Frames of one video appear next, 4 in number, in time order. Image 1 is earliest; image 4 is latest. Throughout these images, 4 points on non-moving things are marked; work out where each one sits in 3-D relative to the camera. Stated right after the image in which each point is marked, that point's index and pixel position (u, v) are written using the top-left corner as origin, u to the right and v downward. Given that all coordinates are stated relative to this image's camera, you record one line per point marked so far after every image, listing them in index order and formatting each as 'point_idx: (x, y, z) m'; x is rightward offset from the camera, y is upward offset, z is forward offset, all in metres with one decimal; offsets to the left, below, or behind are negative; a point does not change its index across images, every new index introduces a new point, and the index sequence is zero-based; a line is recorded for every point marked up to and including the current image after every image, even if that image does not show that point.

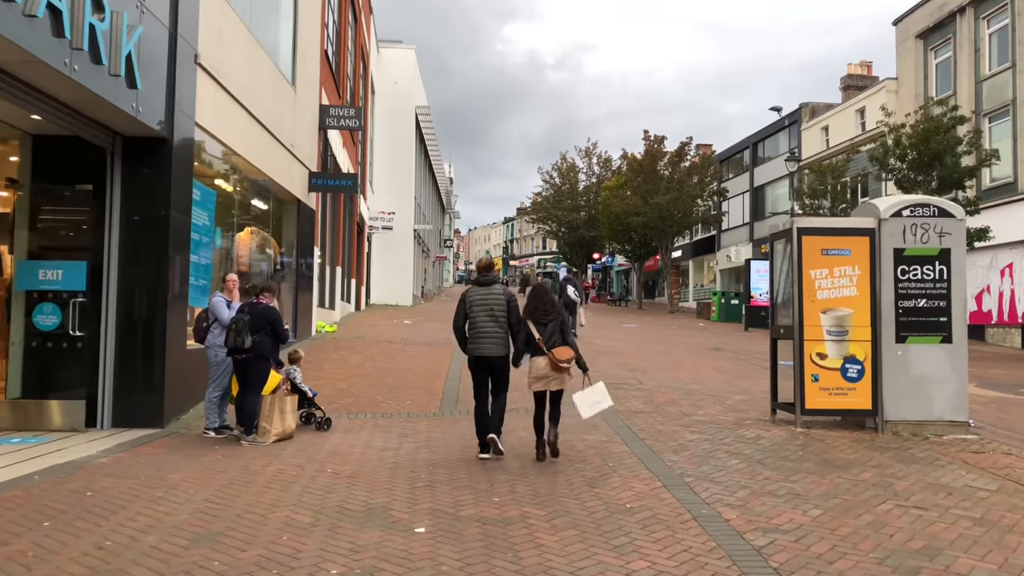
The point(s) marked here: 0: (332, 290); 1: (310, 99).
0: (-4.1, 0.0, +19.4) m
1: (-3.3, +3.1, +14.1) m
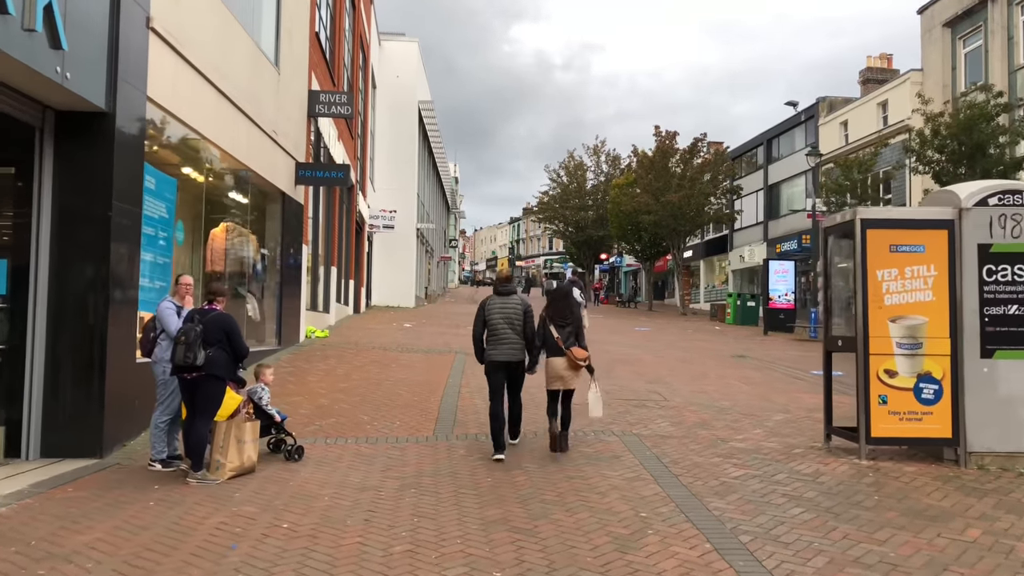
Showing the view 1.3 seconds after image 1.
0: (-4.0, 0.0, +18.1) m
1: (-3.3, +3.1, +12.9) m
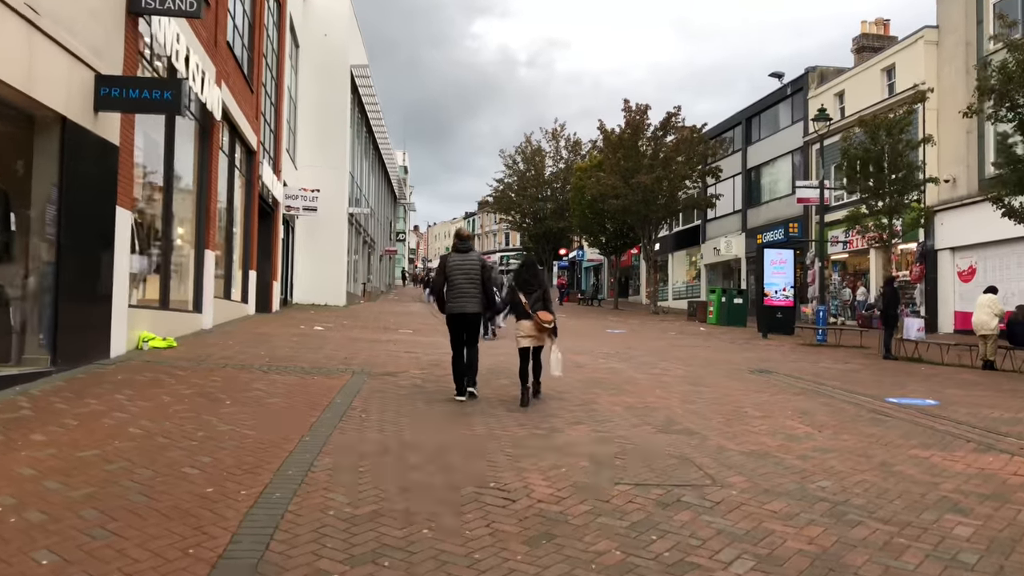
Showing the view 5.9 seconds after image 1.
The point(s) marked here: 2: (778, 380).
0: (-5.0, +0.1, +13.4) m
1: (-4.0, +3.3, +8.2) m
2: (+3.1, -1.1, +9.9) m
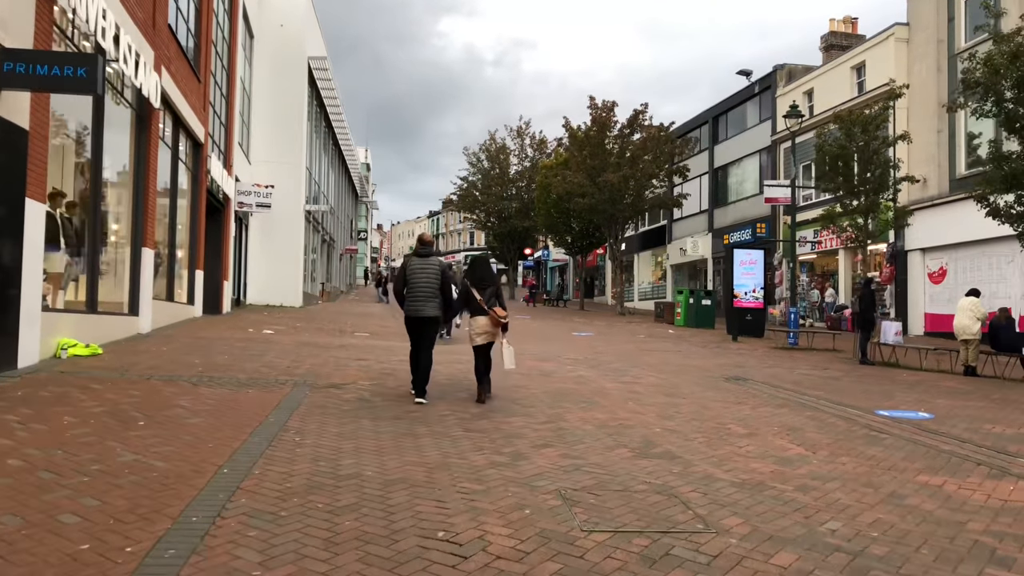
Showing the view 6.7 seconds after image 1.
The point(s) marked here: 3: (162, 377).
0: (-5.6, +0.1, +12.4) m
1: (-4.3, +3.2, +7.2) m
2: (+2.7, -1.1, +9.3) m
3: (-3.2, -0.8, +7.8) m
